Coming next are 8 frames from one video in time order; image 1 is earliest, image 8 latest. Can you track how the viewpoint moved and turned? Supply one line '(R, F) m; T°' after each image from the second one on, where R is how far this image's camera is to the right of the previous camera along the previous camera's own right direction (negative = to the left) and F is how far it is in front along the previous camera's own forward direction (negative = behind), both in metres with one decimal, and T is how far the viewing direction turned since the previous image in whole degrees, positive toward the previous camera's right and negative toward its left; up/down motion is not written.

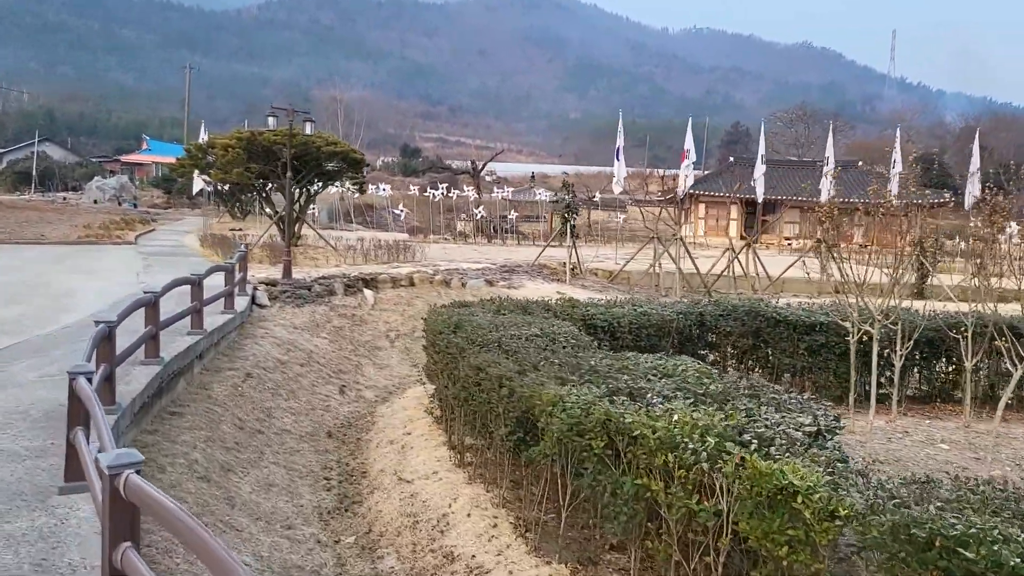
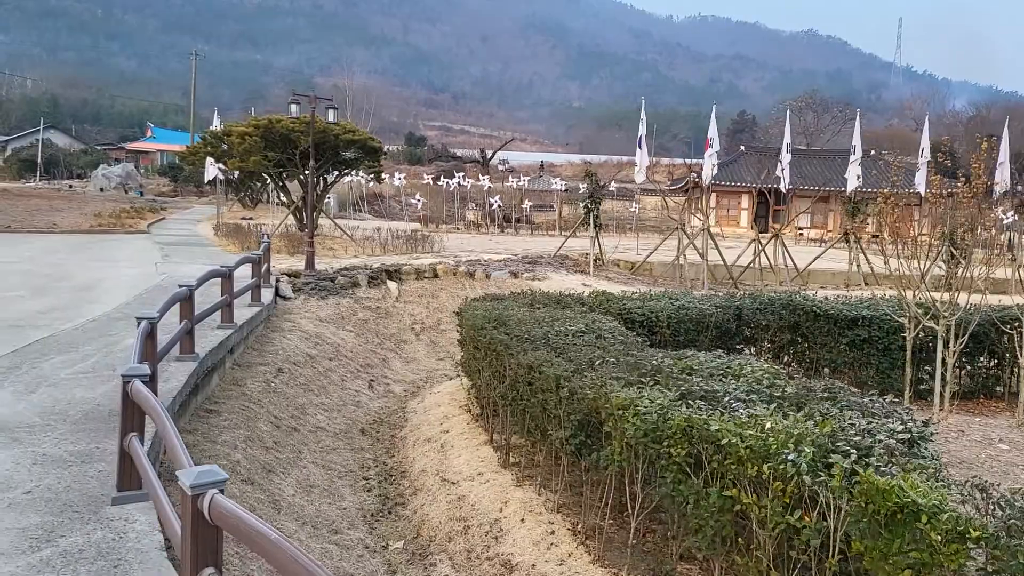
(-0.3, +0.2) m; 0°
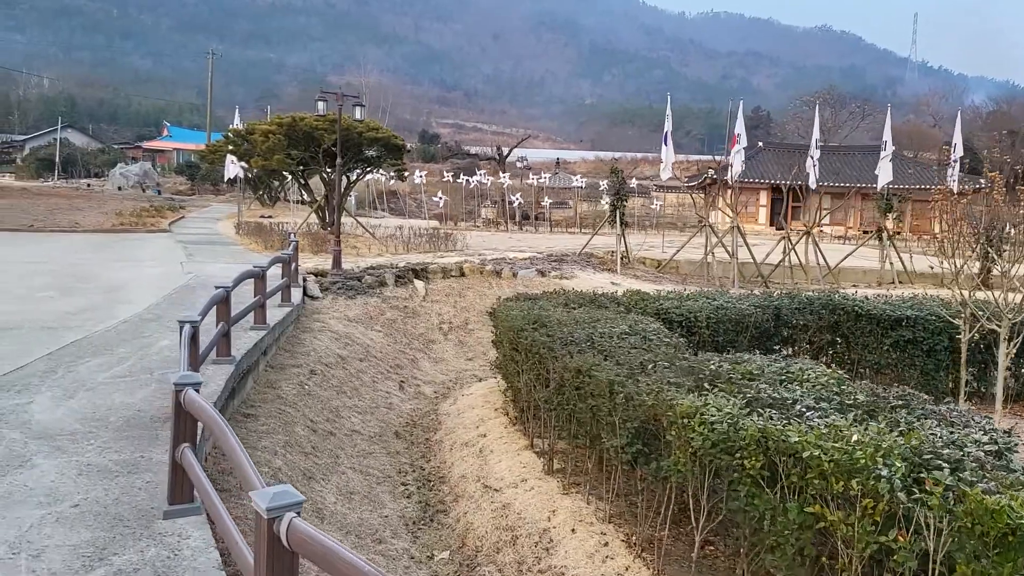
(-0.2, +0.2) m; -1°
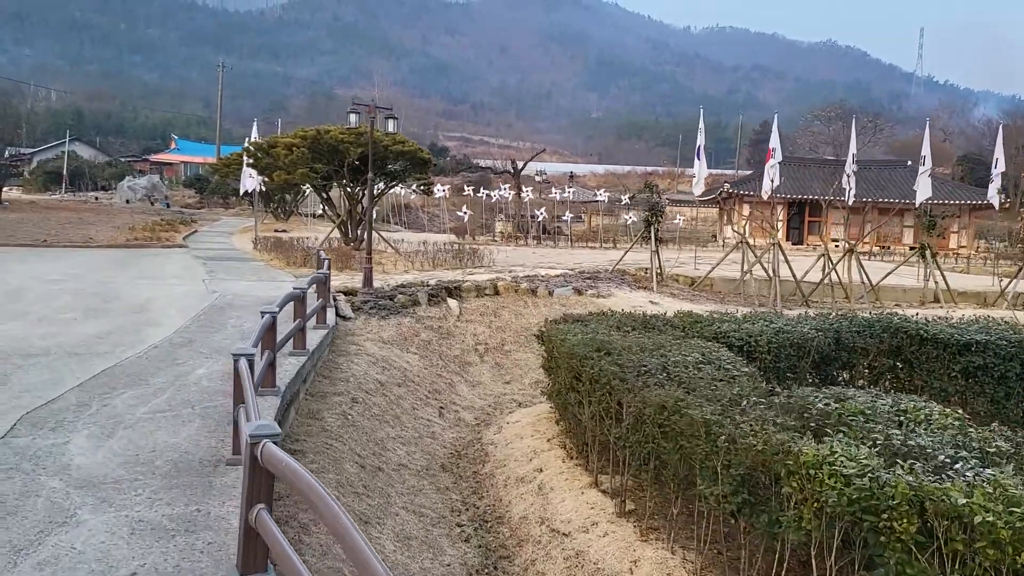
(-0.4, +0.4) m; 0°
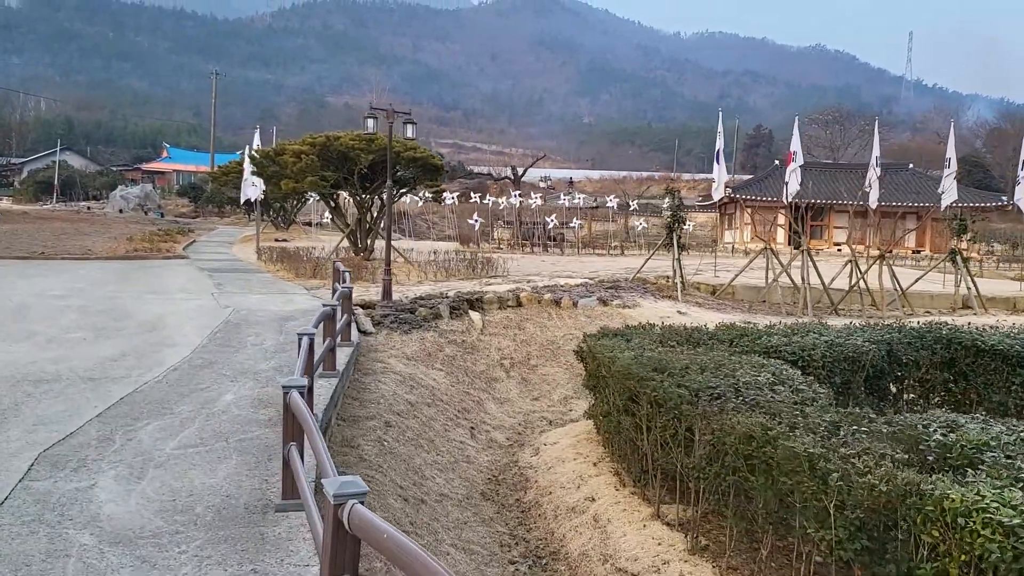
(-0.4, +0.4) m; +1°
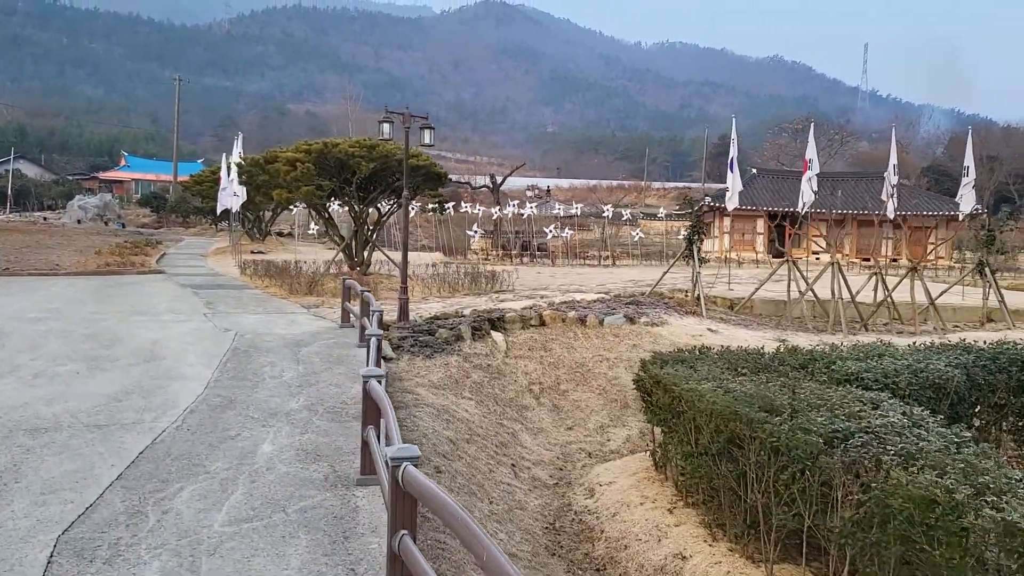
(-0.7, +0.7) m; +3°
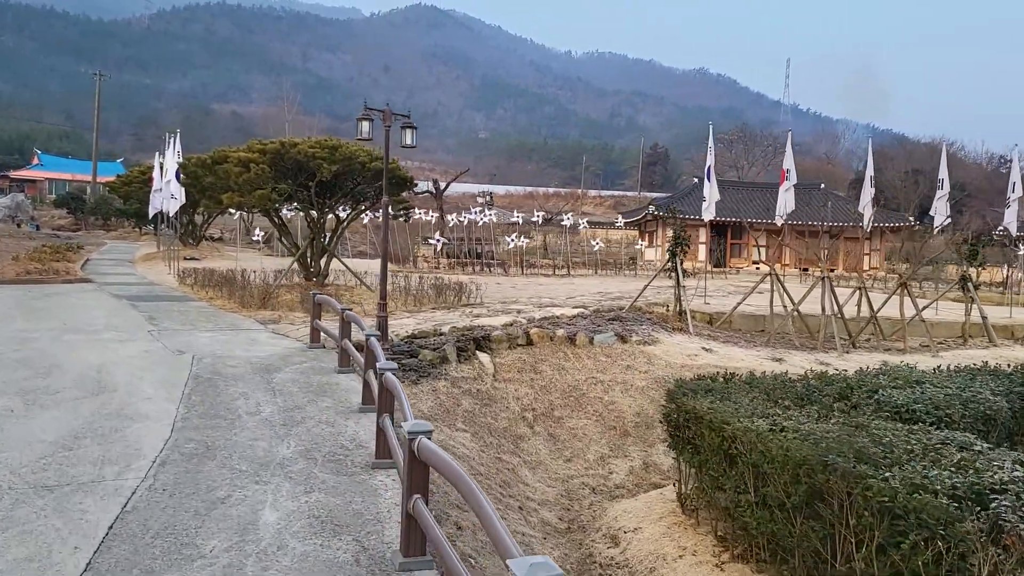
(-0.6, +0.8) m; +5°
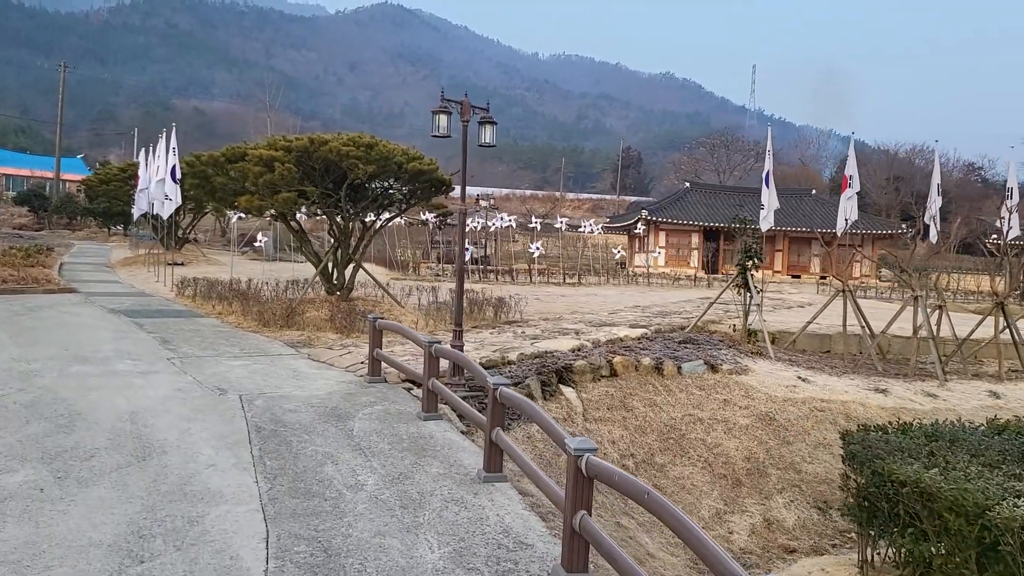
(-1.0, +1.2) m; +2°
